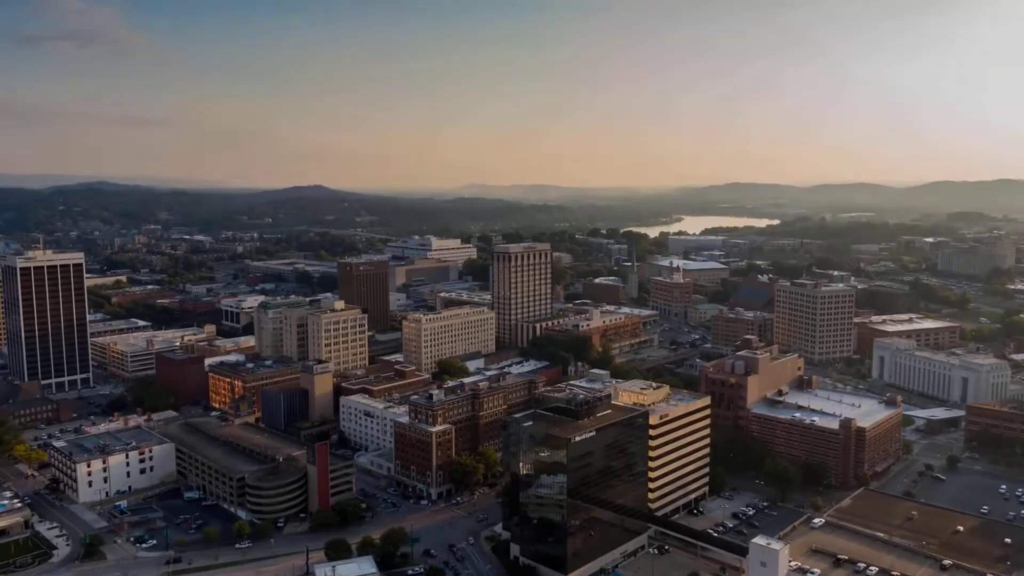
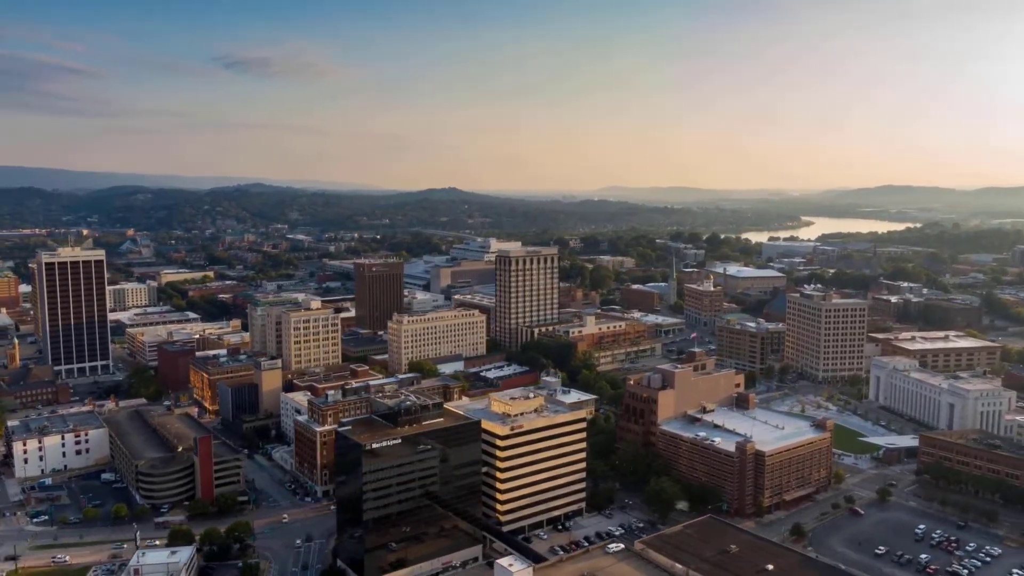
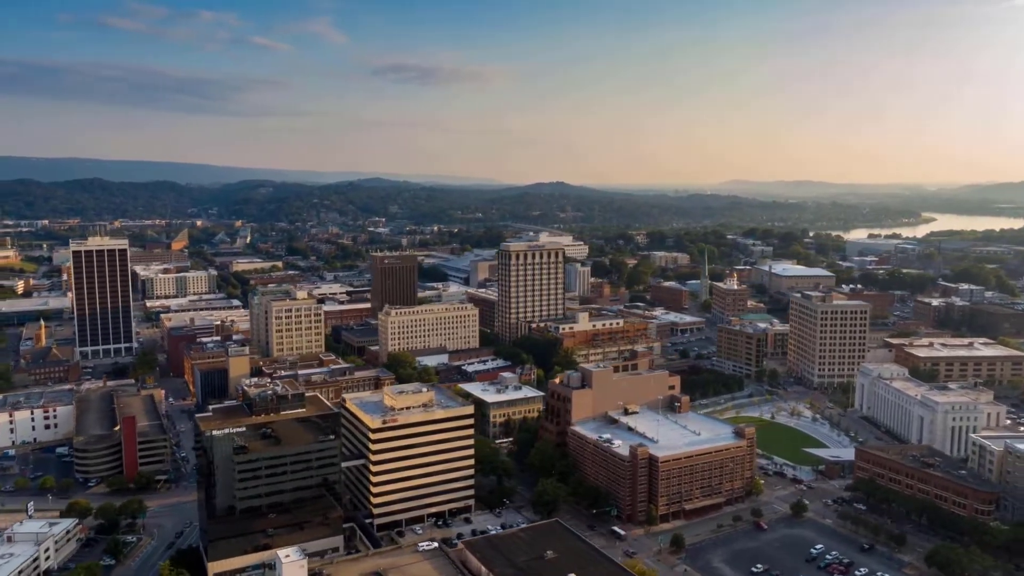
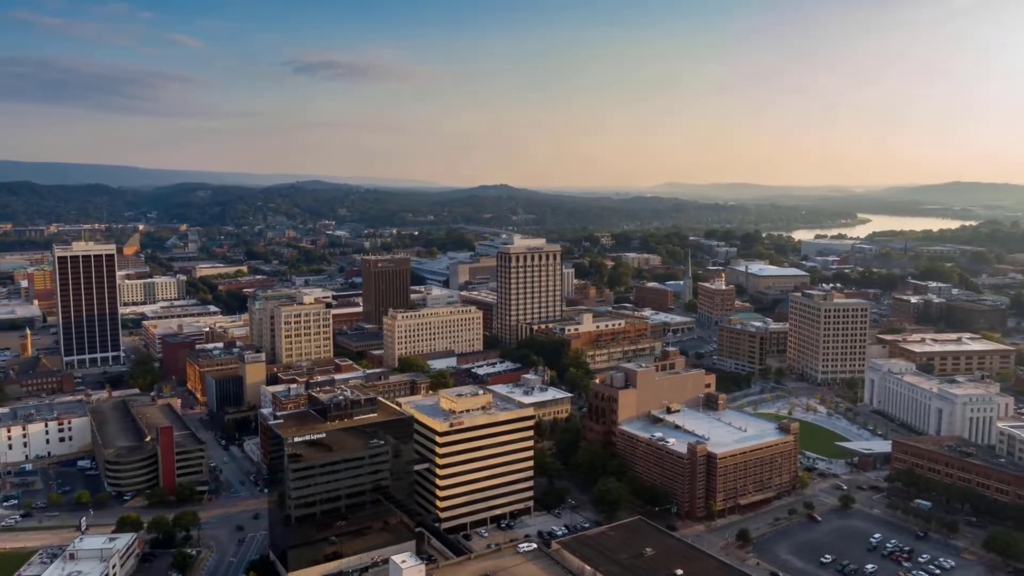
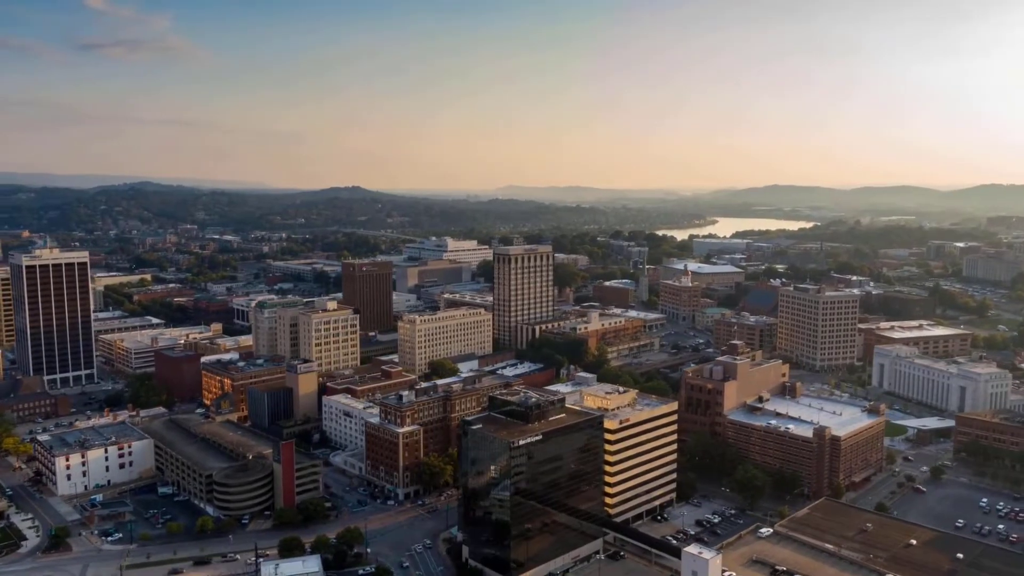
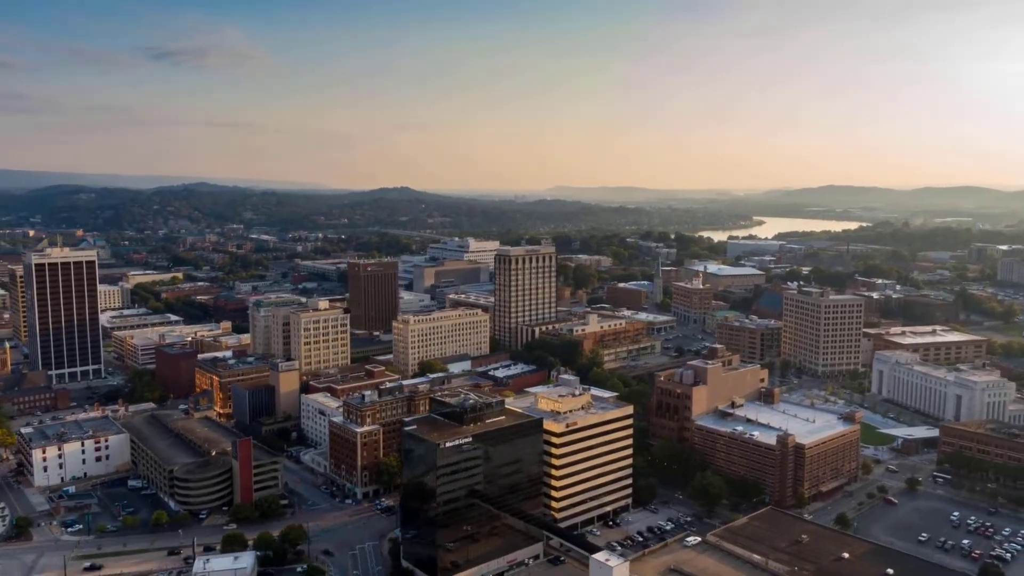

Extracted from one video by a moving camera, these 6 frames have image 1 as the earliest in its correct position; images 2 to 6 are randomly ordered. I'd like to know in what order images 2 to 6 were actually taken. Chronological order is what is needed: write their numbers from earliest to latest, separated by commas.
5, 6, 2, 4, 3
